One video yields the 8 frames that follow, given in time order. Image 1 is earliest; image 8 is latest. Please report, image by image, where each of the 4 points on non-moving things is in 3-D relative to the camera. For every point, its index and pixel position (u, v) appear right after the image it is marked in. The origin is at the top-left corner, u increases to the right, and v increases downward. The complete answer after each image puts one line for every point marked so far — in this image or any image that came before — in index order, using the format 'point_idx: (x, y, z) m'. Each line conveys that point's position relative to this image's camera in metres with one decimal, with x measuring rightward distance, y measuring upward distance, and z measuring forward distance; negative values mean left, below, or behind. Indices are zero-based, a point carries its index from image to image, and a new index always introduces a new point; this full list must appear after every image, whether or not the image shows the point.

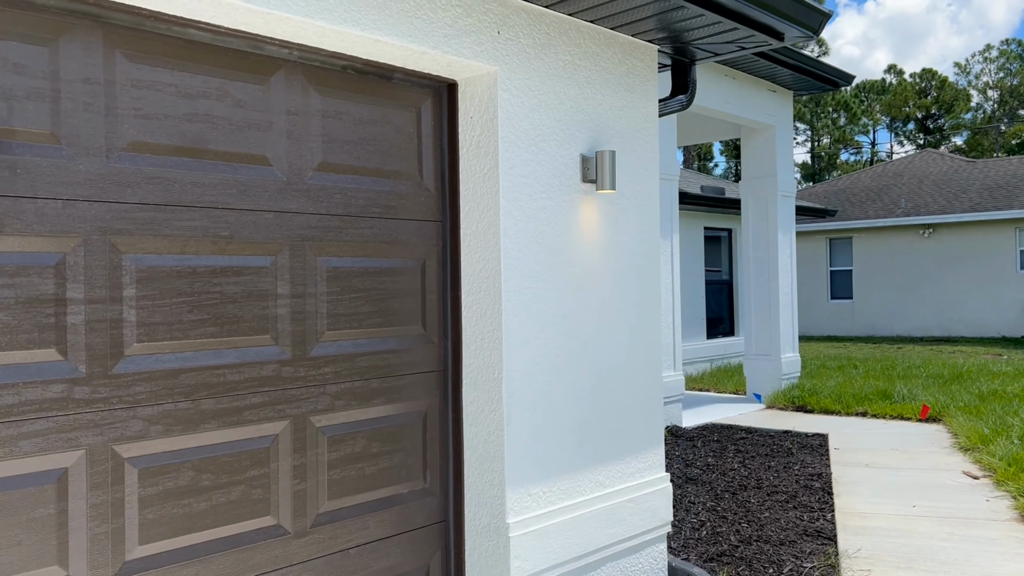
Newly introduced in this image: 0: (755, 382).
0: (+2.6, -1.0, +9.6) m
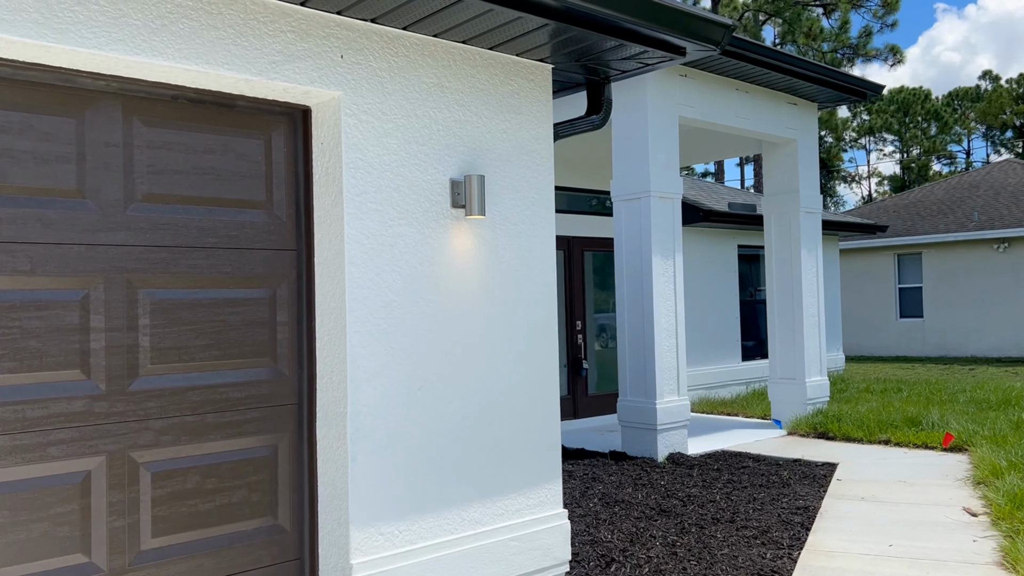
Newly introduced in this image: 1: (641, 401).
0: (+2.8, -1.2, +9.2) m
1: (+1.1, -1.0, +7.6) m
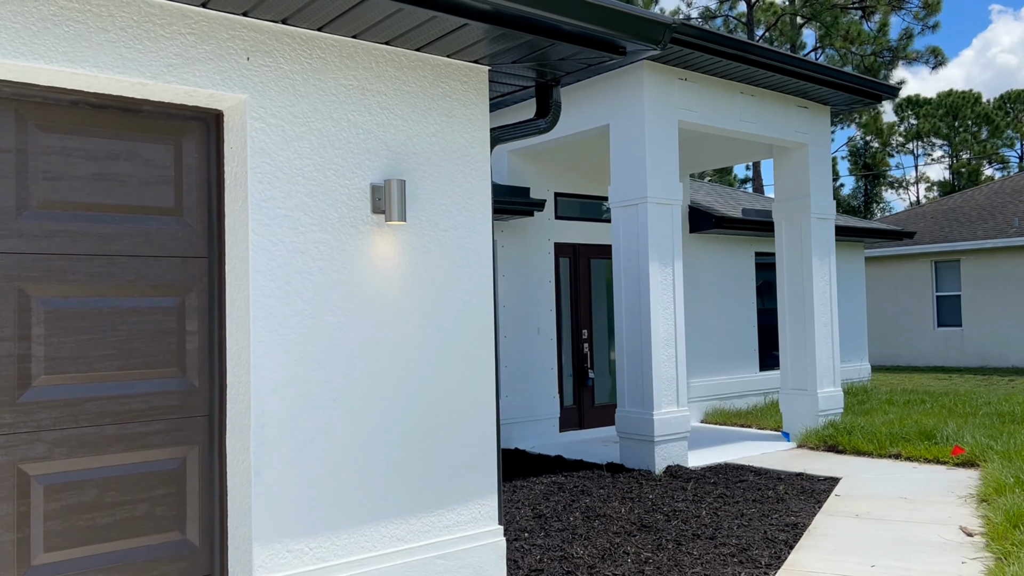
0: (+2.8, -1.3, +9.0) m
1: (+1.1, -1.0, +7.4) m
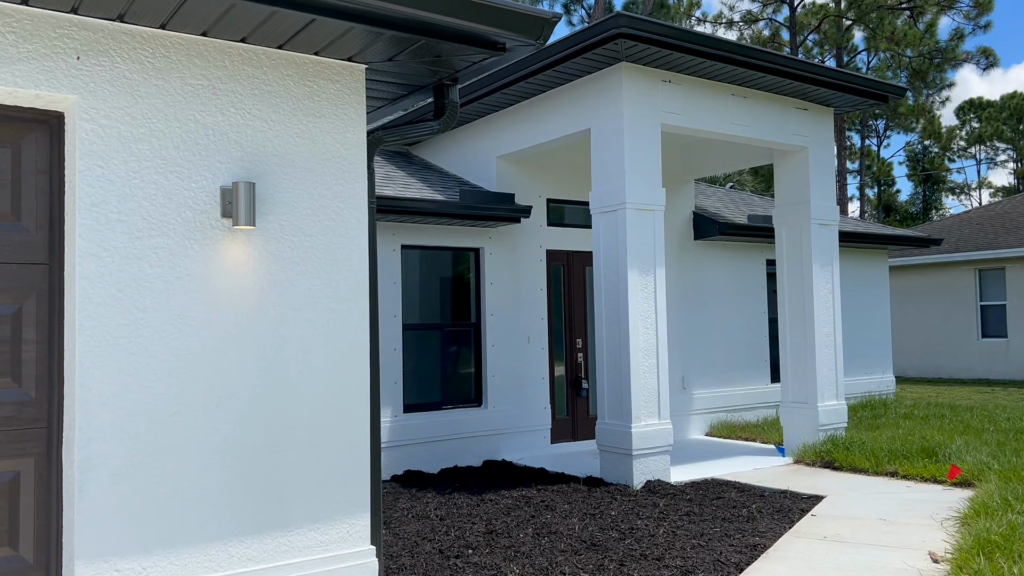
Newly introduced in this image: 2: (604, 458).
0: (+2.7, -1.4, +8.6) m
1: (+0.9, -1.1, +7.2) m
2: (+0.8, -1.4, +7.3) m
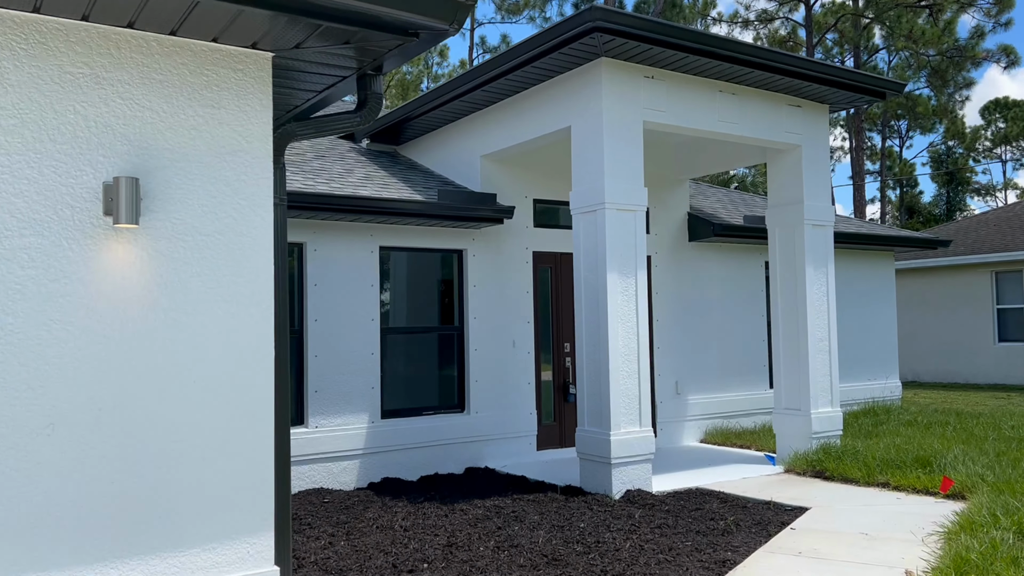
0: (+2.5, -1.4, +8.3) m
1: (+0.7, -1.1, +6.9) m
2: (+0.6, -1.4, +7.1) m
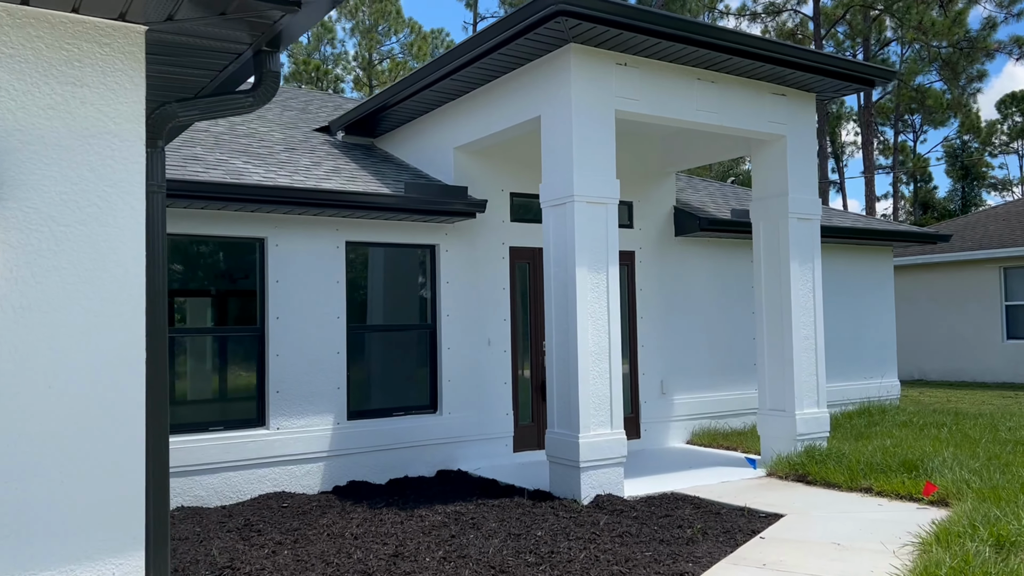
0: (+2.3, -1.4, +8.0) m
1: (+0.4, -1.1, +6.7) m
2: (+0.3, -1.4, +6.8) m
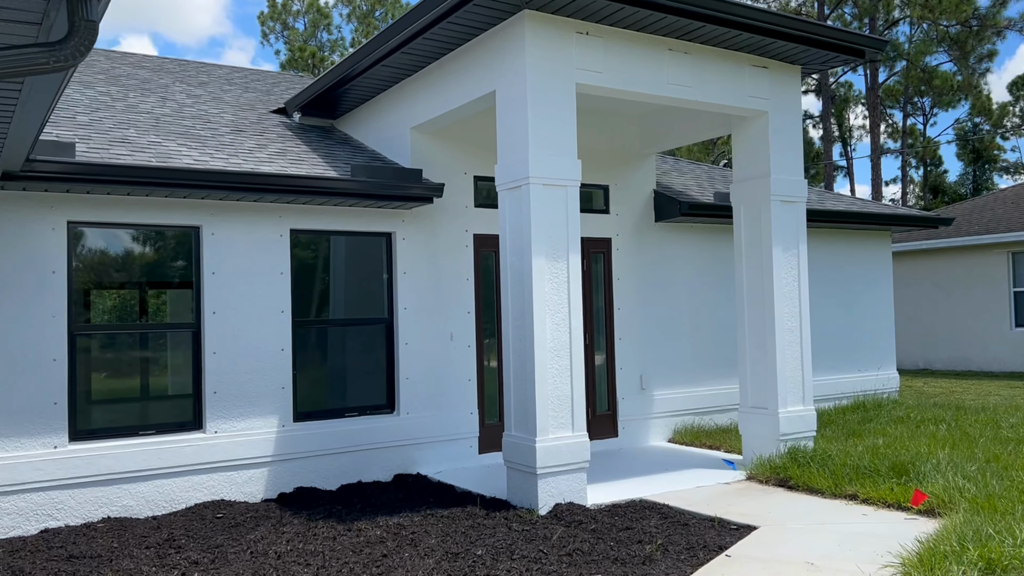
0: (+2.0, -1.3, +7.5) m
1: (+0.1, -1.0, +6.1) m
2: (0.0, -1.3, +6.3) m
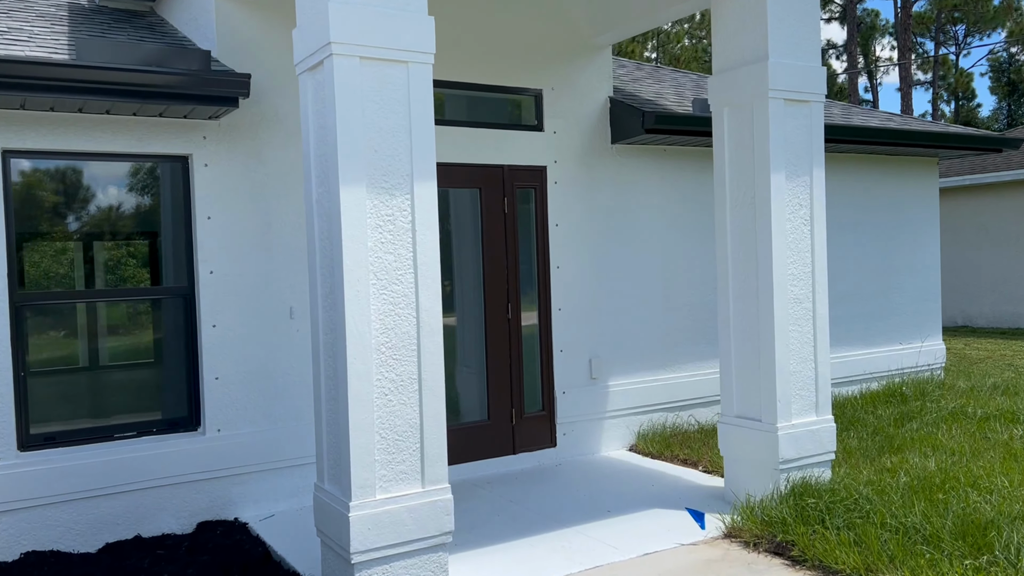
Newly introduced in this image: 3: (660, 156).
0: (+1.2, -1.0, +4.9) m
1: (-0.7, -0.8, +3.6) m
2: (-0.8, -1.1, +3.8) m
3: (+1.2, +1.0, +6.7) m
